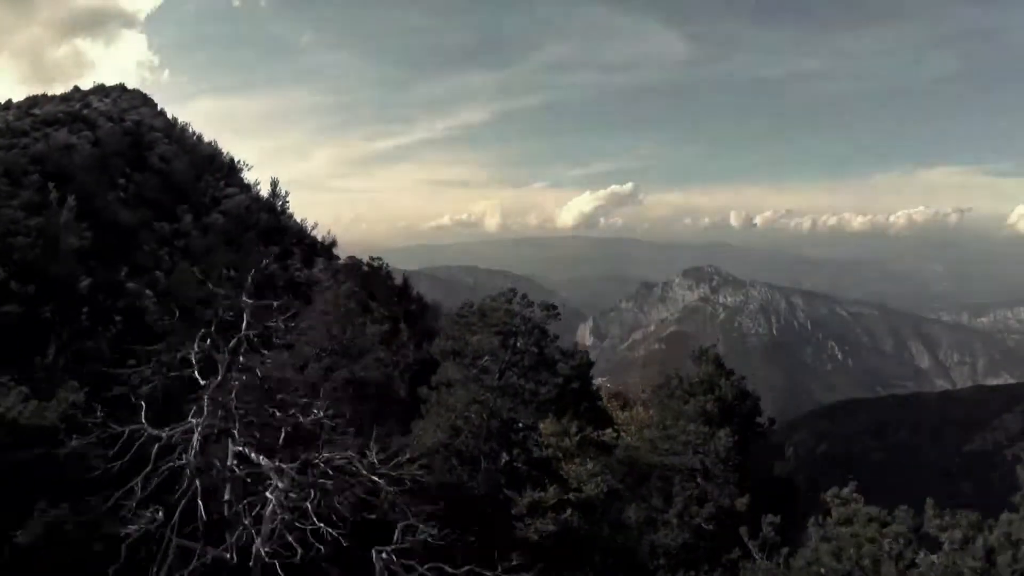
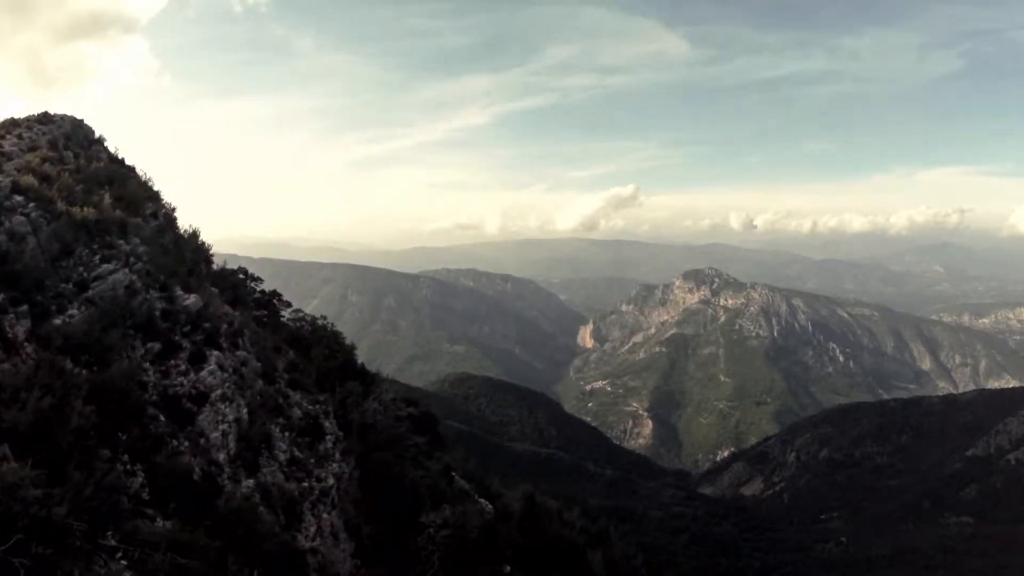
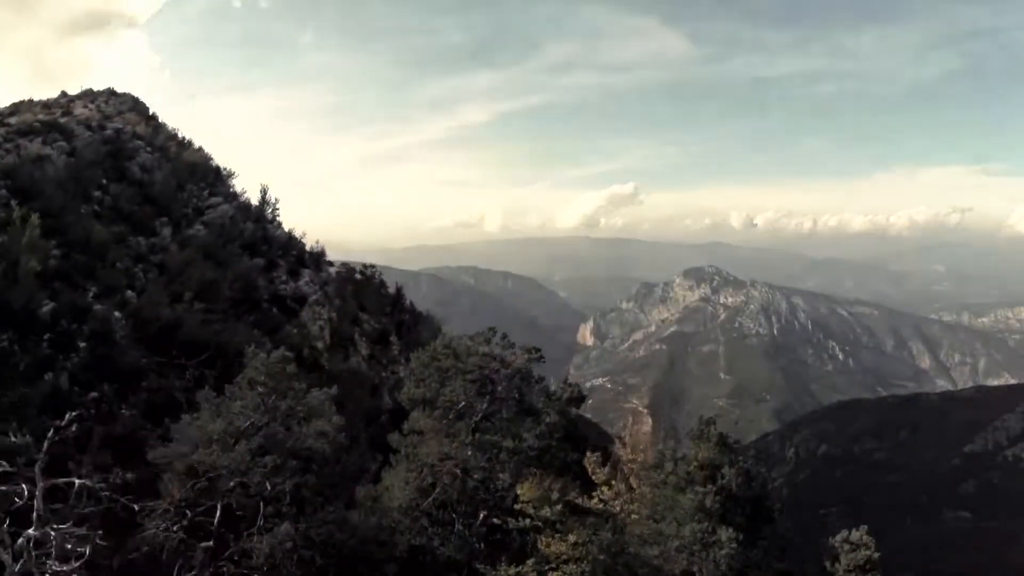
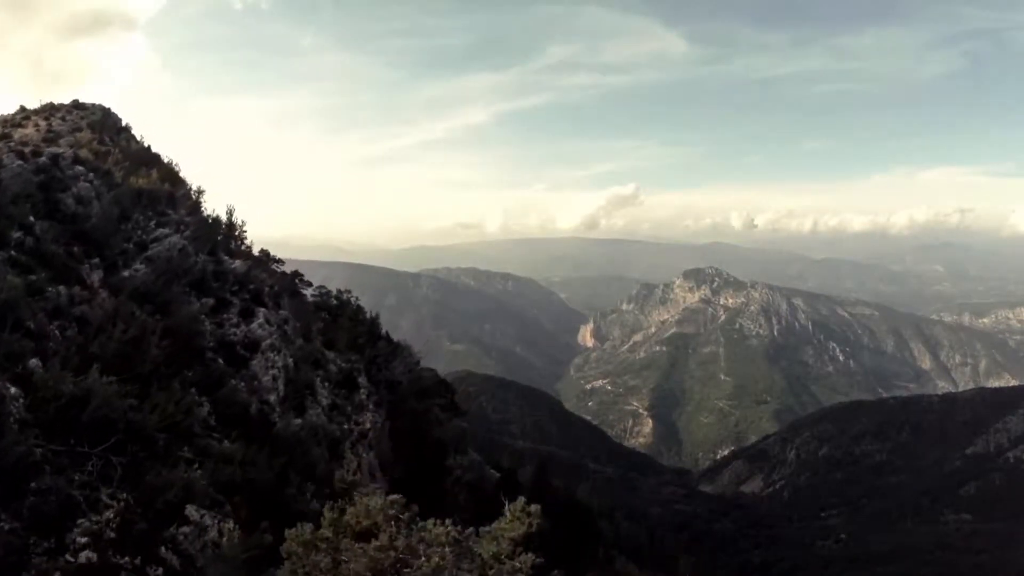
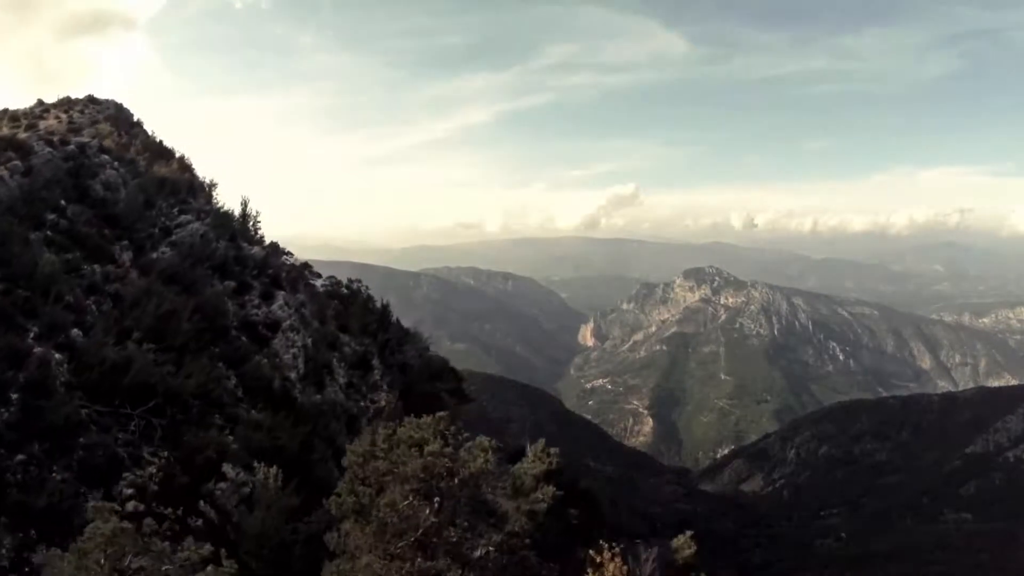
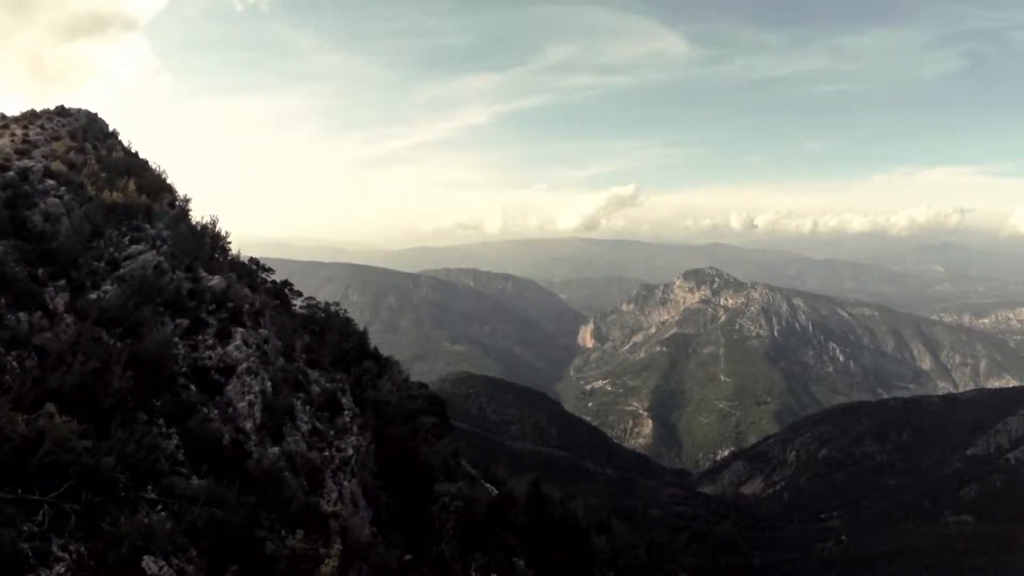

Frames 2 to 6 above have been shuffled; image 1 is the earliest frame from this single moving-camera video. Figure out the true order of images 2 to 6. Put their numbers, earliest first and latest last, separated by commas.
3, 5, 4, 6, 2
